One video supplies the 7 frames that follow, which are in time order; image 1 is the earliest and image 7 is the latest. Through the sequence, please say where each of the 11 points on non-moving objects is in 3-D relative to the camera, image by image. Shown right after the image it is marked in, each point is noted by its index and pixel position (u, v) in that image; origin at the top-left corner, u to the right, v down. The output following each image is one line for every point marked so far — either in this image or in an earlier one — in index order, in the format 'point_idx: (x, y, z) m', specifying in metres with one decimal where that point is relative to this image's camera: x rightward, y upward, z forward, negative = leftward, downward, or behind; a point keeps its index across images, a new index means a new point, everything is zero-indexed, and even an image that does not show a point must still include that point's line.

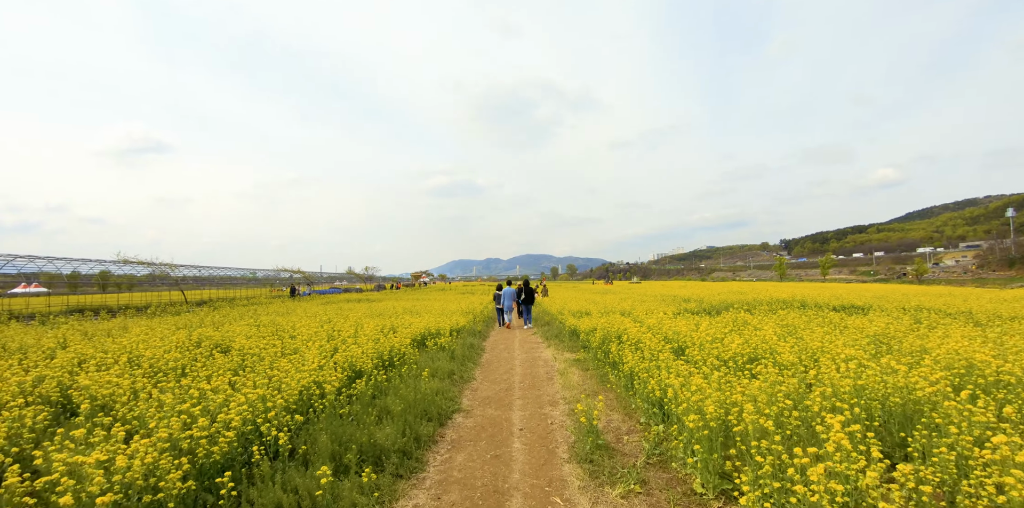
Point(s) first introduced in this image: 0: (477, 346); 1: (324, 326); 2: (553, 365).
0: (-0.9, -2.6, +12.5) m
1: (-5.2, -2.0, +12.5) m
2: (+0.9, -2.6, +10.5) m
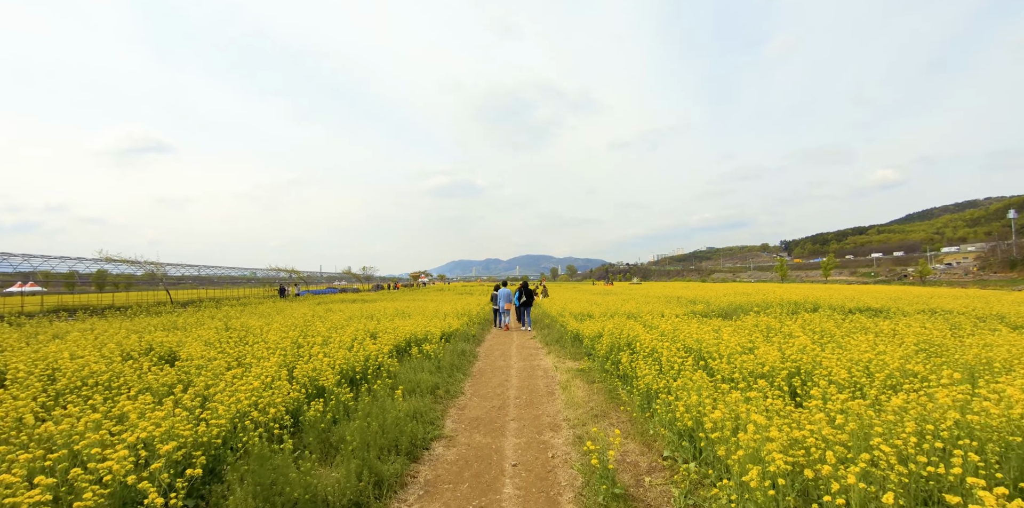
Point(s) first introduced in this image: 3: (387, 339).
0: (-1.0, -2.5, +11.3) m
1: (-5.3, -1.9, +11.2) m
2: (+0.8, -2.5, +9.3) m
3: (-2.7, -1.8, +9.7) m
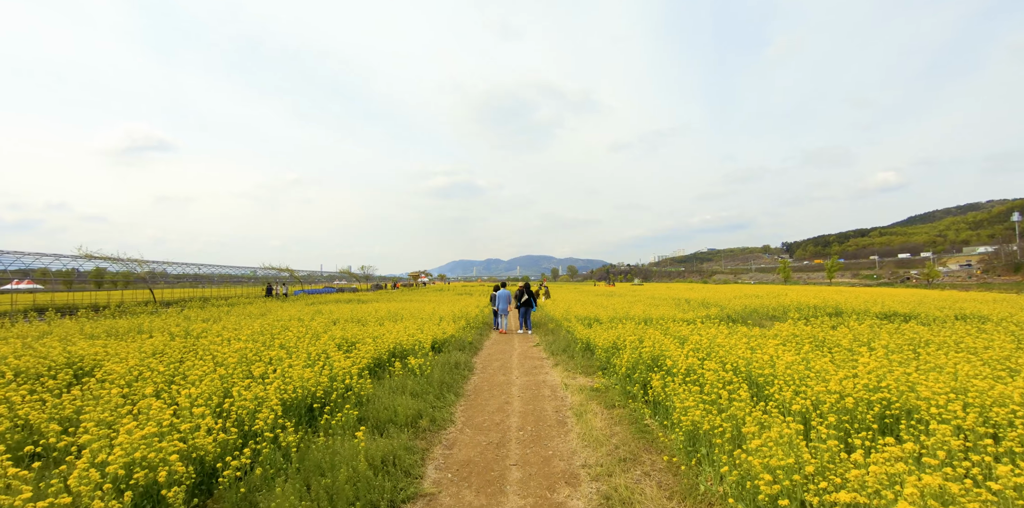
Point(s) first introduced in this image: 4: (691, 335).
0: (-1.0, -2.4, +9.7) m
1: (-5.2, -1.8, +9.7) m
2: (+0.9, -2.4, +7.7) m
3: (-2.7, -1.7, +8.2) m
4: (+3.6, -1.6, +9.2) m
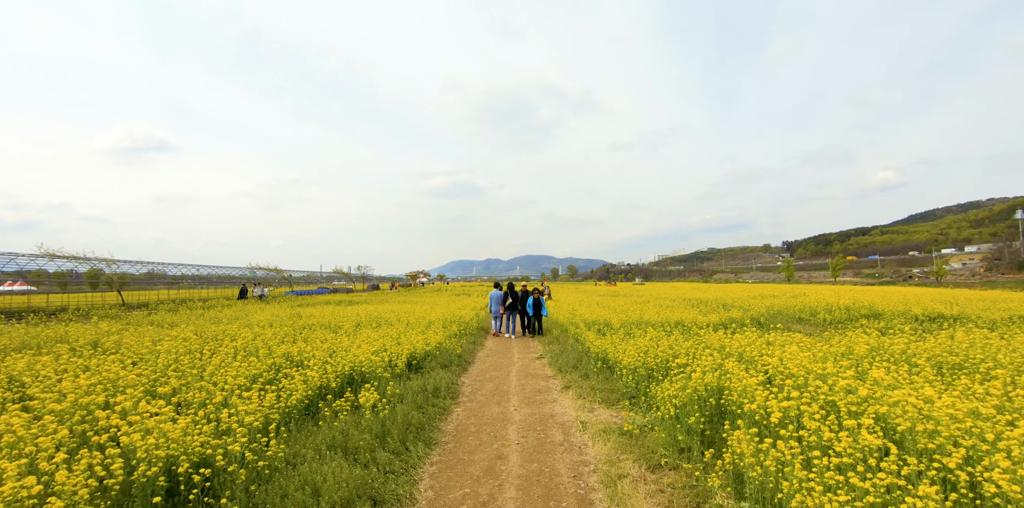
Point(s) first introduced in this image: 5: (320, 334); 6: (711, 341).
0: (-1.1, -2.3, +7.4) m
1: (-5.3, -1.6, +7.3) m
2: (+0.8, -2.3, +5.4) m
3: (-2.7, -1.6, +5.8) m
4: (+3.6, -1.5, +6.9) m
5: (-5.0, -2.1, +11.8) m
6: (+3.7, -1.6, +8.4) m
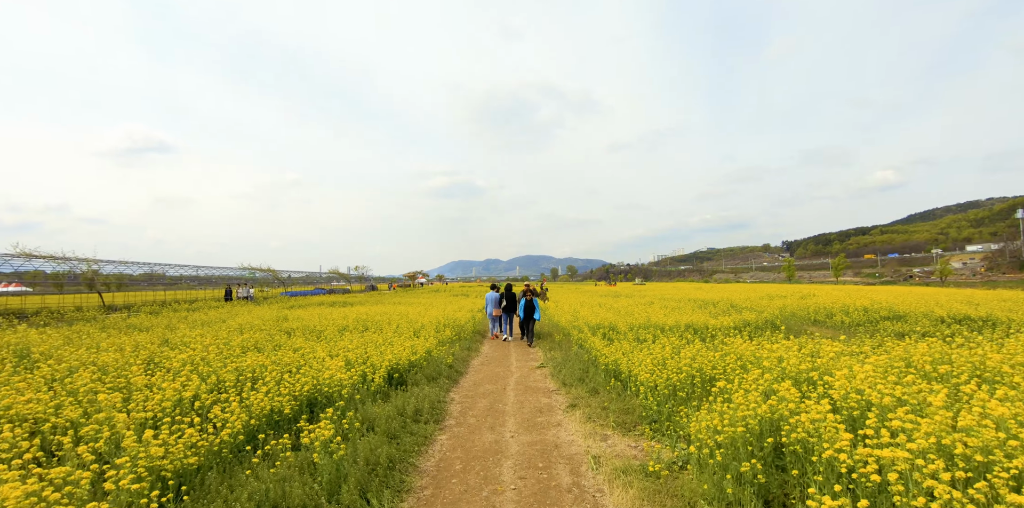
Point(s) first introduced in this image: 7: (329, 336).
0: (-1.1, -2.2, +6.2) m
1: (-5.3, -1.6, +6.2) m
2: (+0.8, -2.2, +4.2) m
3: (-2.8, -1.5, +4.6) m
4: (+3.5, -1.4, +5.7) m
5: (-5.0, -2.0, +10.6) m
6: (+3.6, -1.5, +7.2) m
7: (-4.8, -2.1, +11.8) m
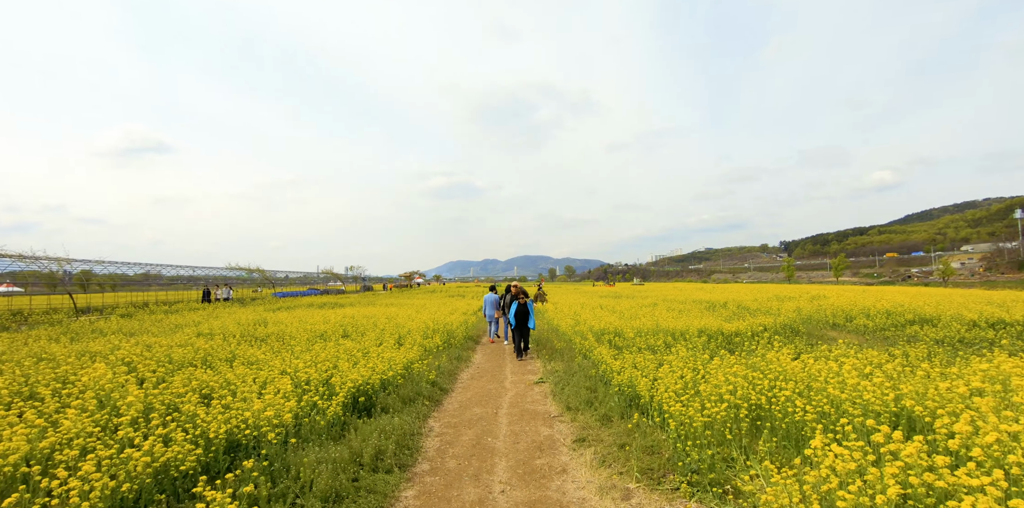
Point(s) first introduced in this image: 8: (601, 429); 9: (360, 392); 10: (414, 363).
0: (-1.2, -2.1, +4.8) m
1: (-5.4, -1.5, +4.7) m
2: (+0.7, -2.1, +2.8) m
3: (-2.8, -1.5, +3.2) m
4: (+3.5, -1.4, +4.3) m
5: (-5.2, -2.0, +9.2) m
6: (+3.5, -1.5, +5.8) m
7: (-4.9, -2.1, +10.3) m
8: (+1.1, -2.2, +5.7) m
9: (-2.1, -1.9, +6.4) m
10: (-1.9, -2.1, +8.8) m
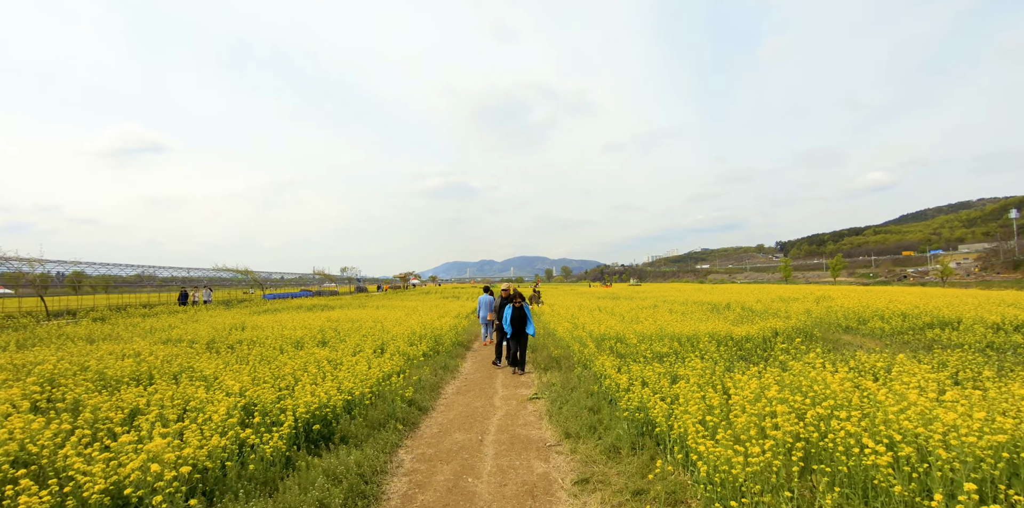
0: (-1.3, -2.1, +3.7) m
1: (-5.5, -1.5, +3.6) m
2: (+0.6, -2.1, +1.7) m
3: (-3.0, -1.4, +2.1) m
4: (+3.3, -1.3, +3.2) m
5: (-5.3, -1.9, +8.1) m
6: (+3.4, -1.4, +4.7) m
7: (-5.1, -2.0, +9.2) m
8: (+1.0, -2.1, +4.6) m
9: (-2.3, -1.9, +5.3) m
10: (-2.1, -2.1, +7.7) m
